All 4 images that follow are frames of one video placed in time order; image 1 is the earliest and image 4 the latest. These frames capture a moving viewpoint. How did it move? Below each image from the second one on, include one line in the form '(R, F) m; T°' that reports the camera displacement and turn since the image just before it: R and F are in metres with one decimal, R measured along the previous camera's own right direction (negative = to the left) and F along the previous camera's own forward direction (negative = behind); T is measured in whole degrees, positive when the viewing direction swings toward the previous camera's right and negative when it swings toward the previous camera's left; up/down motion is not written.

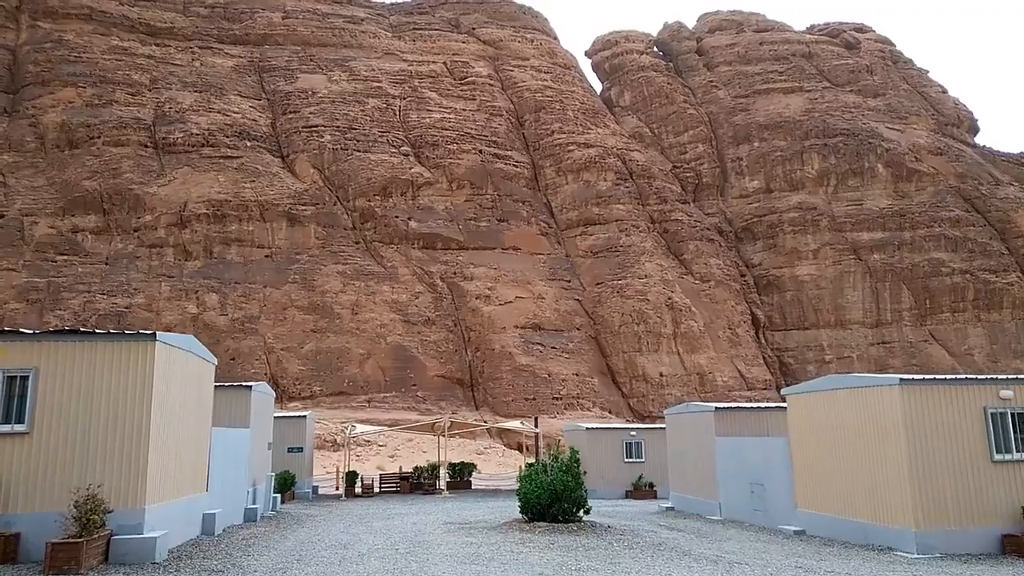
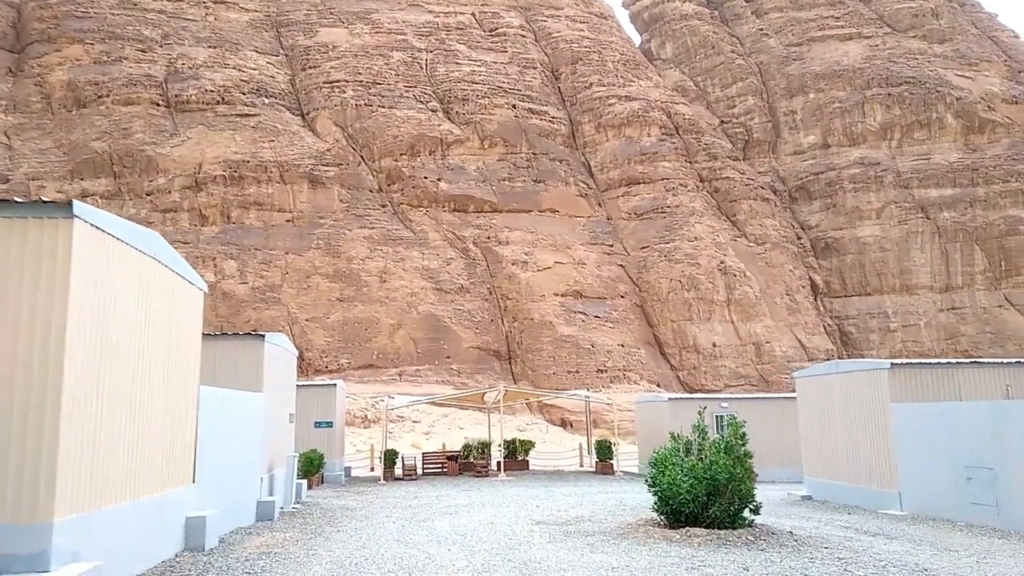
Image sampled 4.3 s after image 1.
(-1.1, +3.5) m; -2°
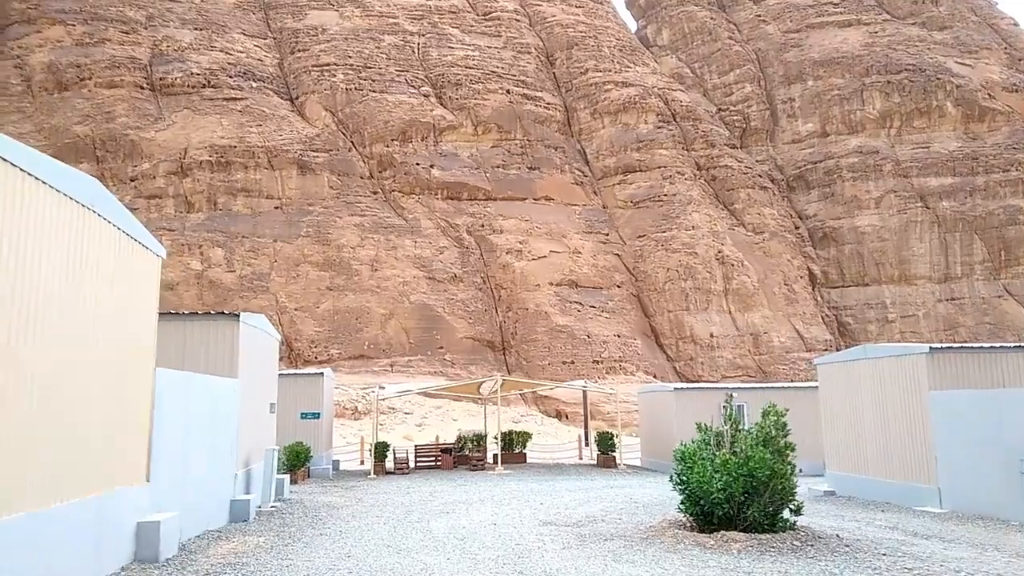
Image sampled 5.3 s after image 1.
(-0.1, +0.9) m; +1°
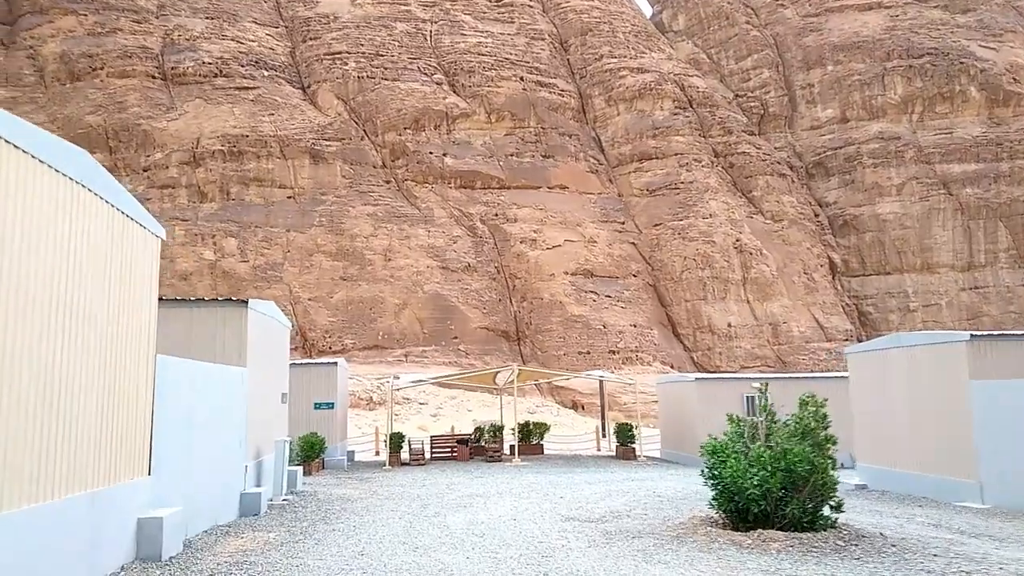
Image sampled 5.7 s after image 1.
(-0.1, +0.4) m; -1°
